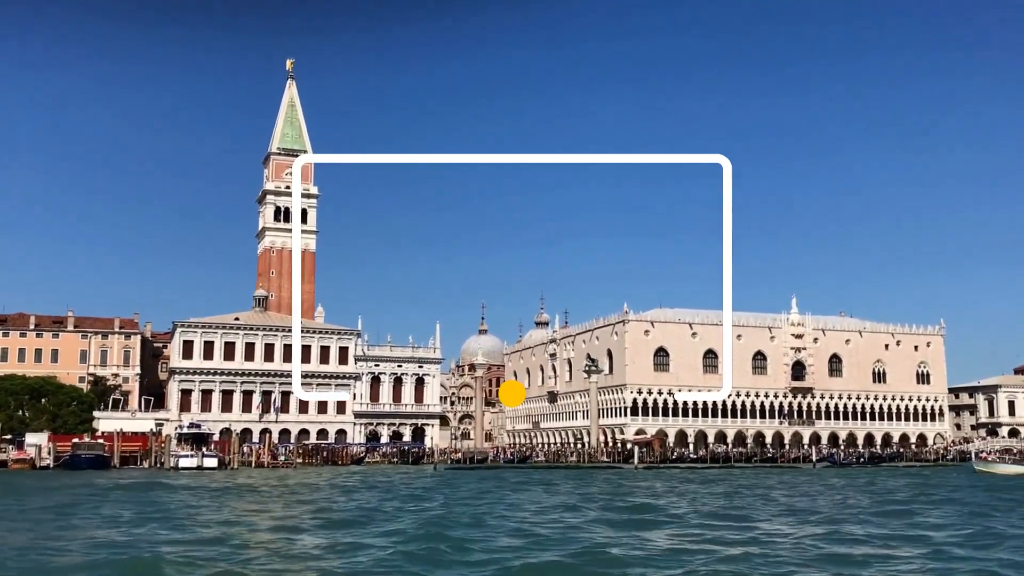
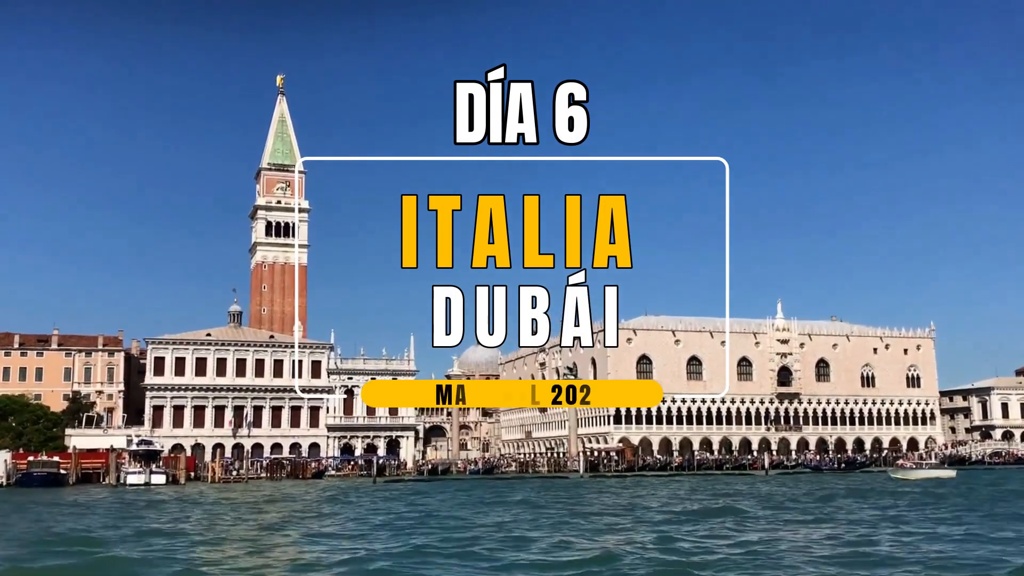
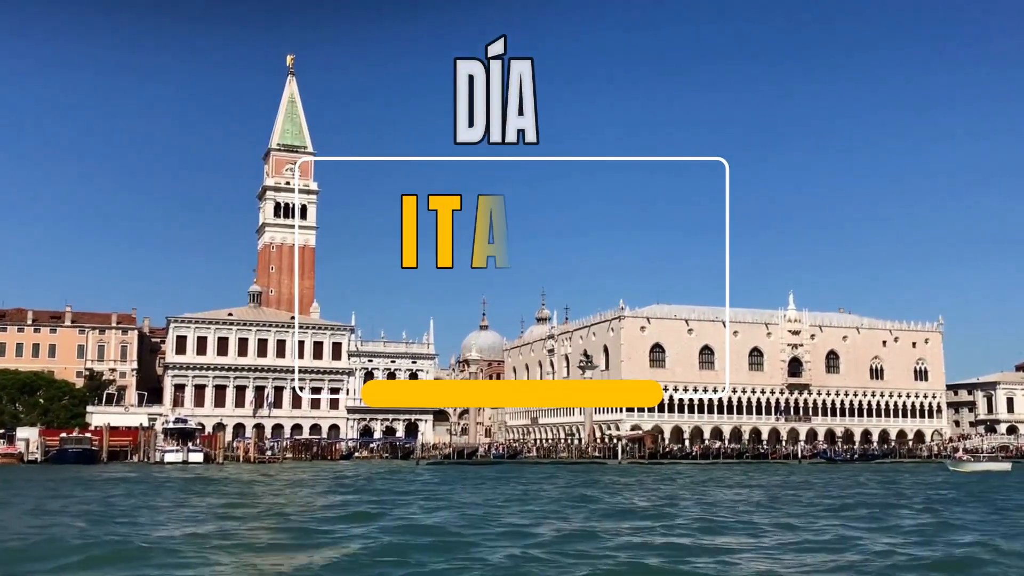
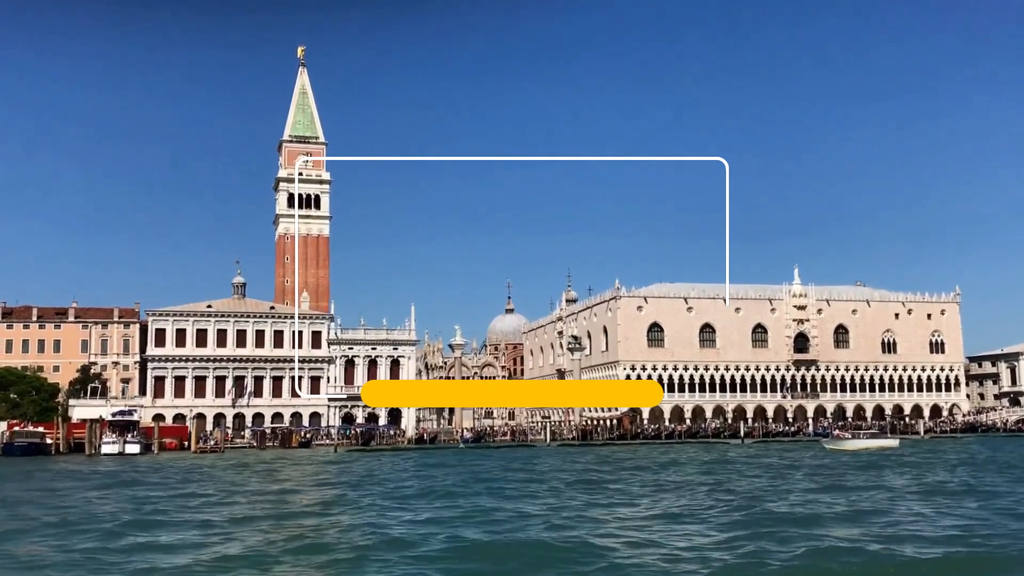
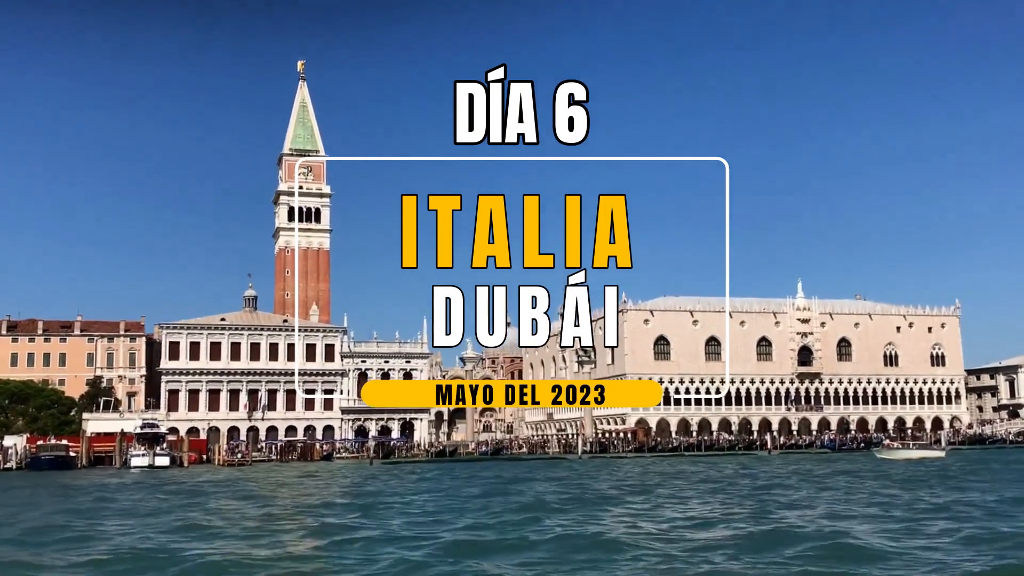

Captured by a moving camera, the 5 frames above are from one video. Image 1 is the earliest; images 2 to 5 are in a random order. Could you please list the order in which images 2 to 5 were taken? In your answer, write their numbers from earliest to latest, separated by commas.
3, 2, 5, 4
